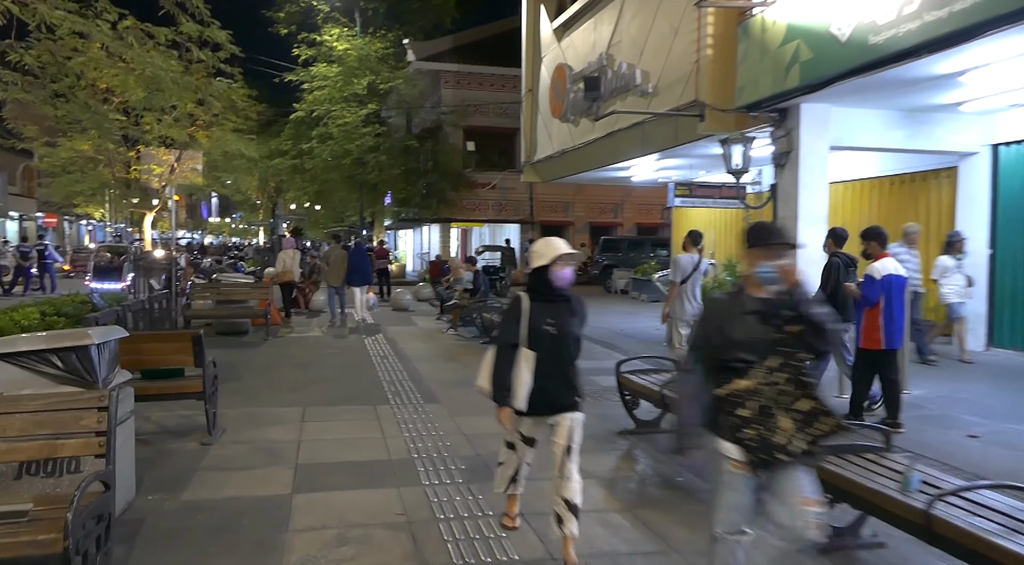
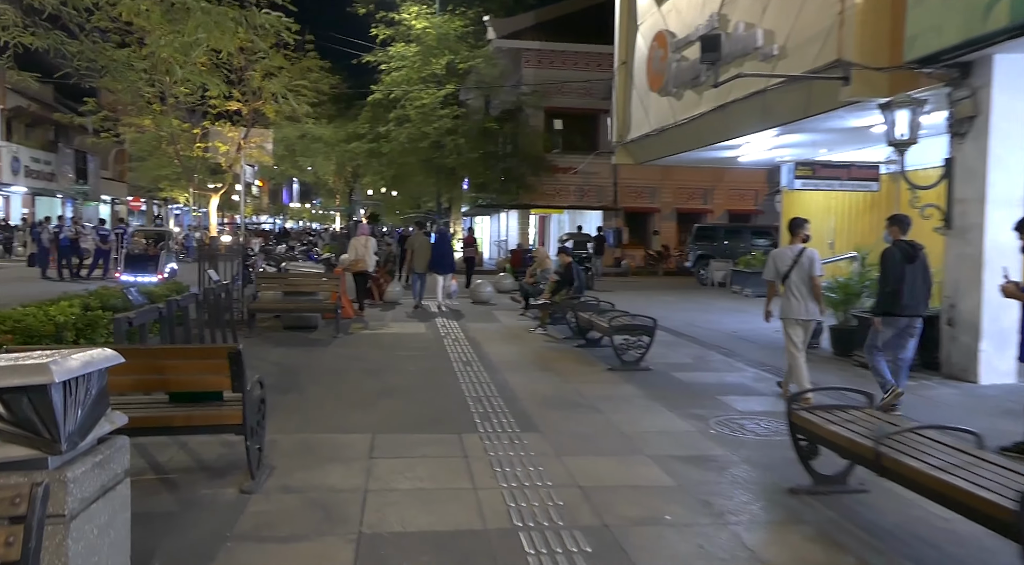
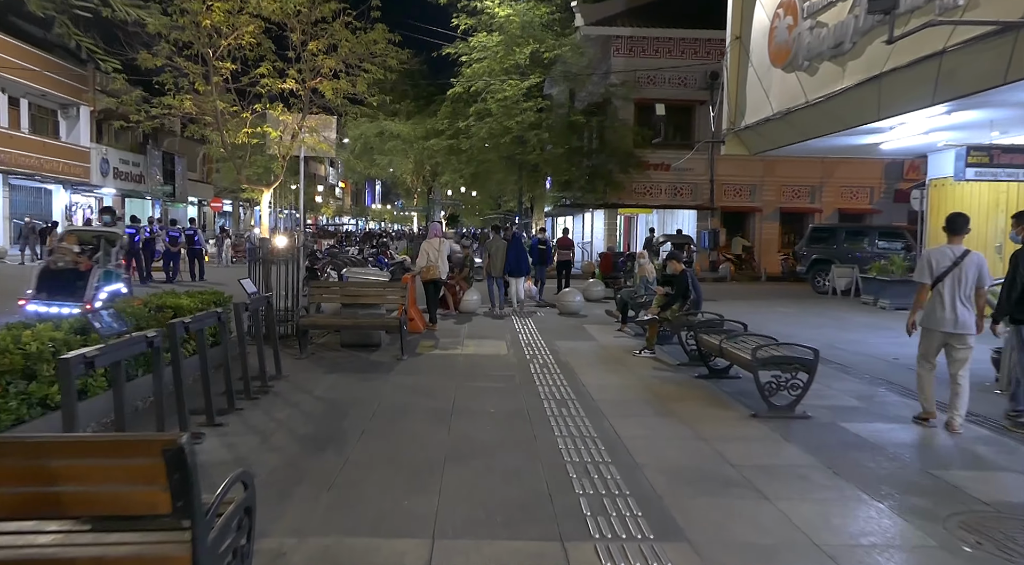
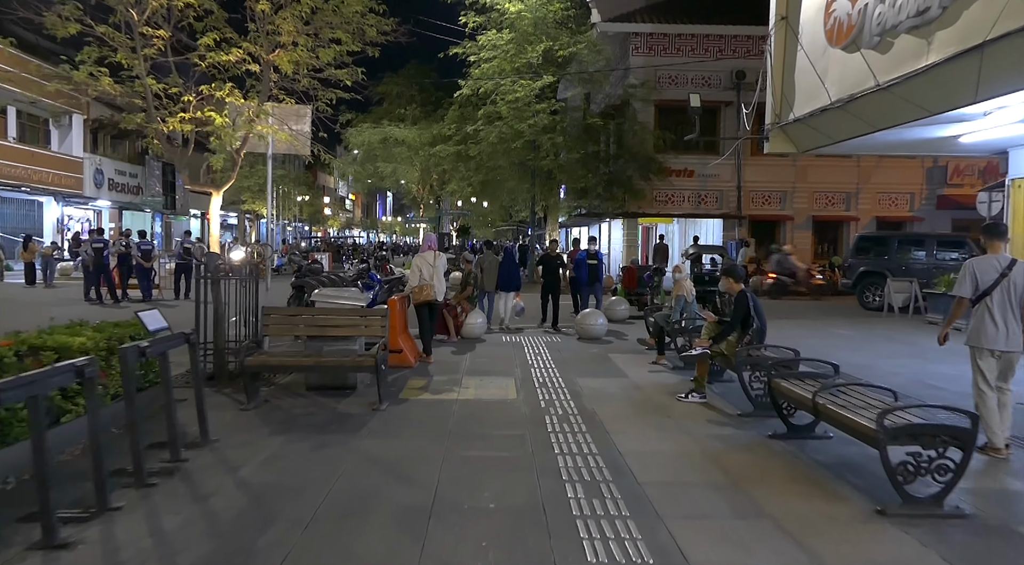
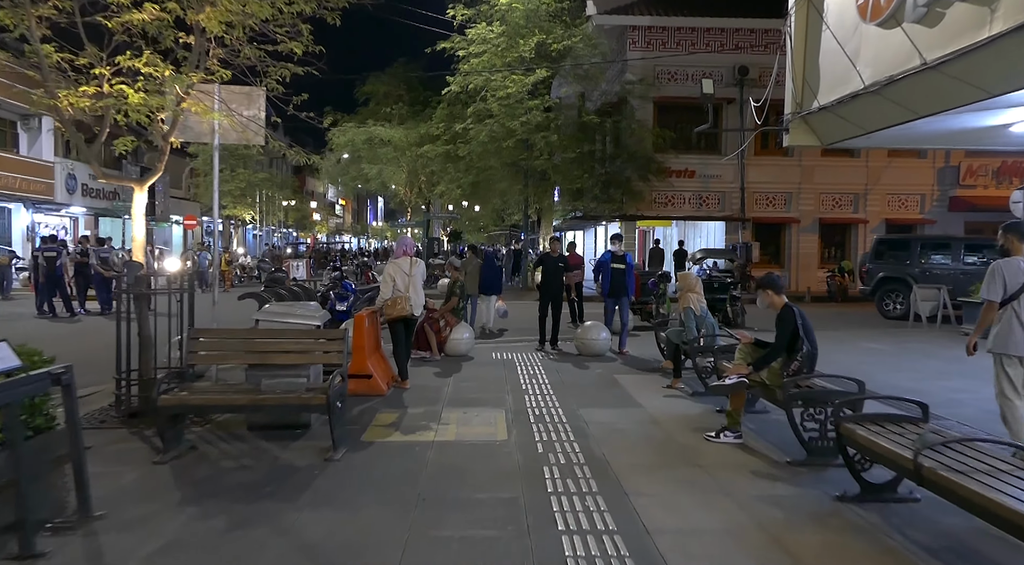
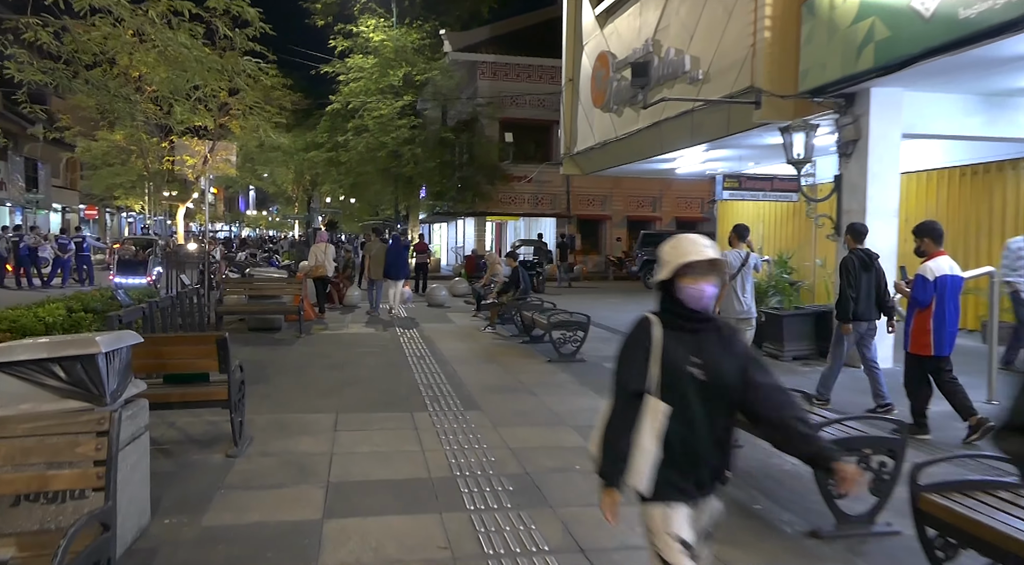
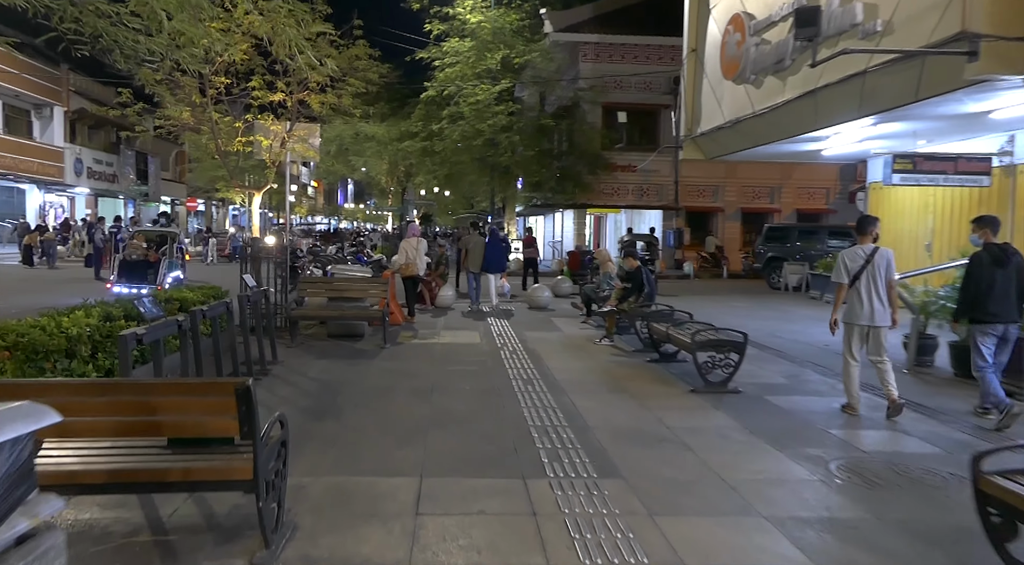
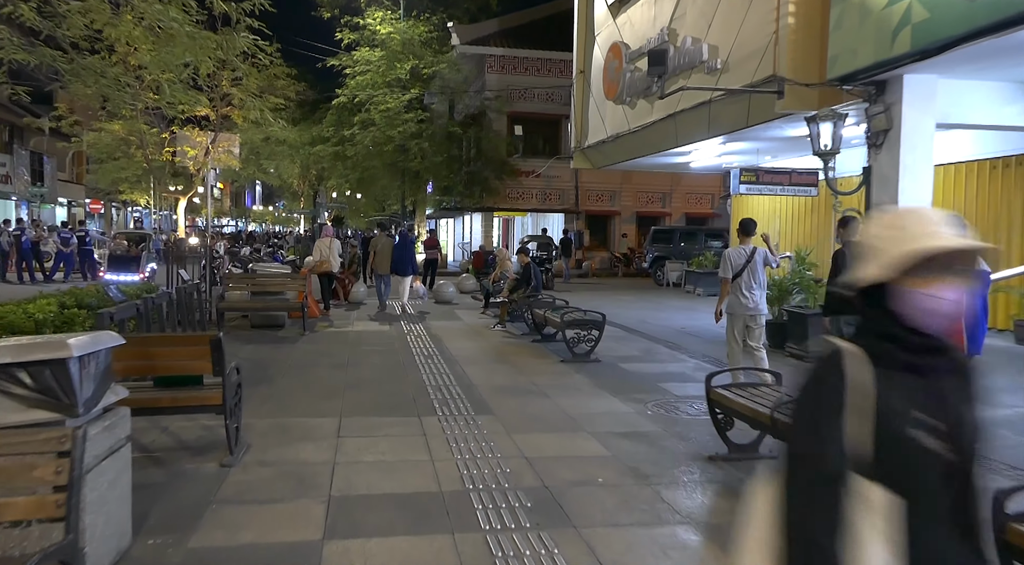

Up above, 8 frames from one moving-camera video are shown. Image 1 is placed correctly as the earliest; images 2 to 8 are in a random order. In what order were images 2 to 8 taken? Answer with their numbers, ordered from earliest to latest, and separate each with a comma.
6, 8, 2, 7, 3, 4, 5
